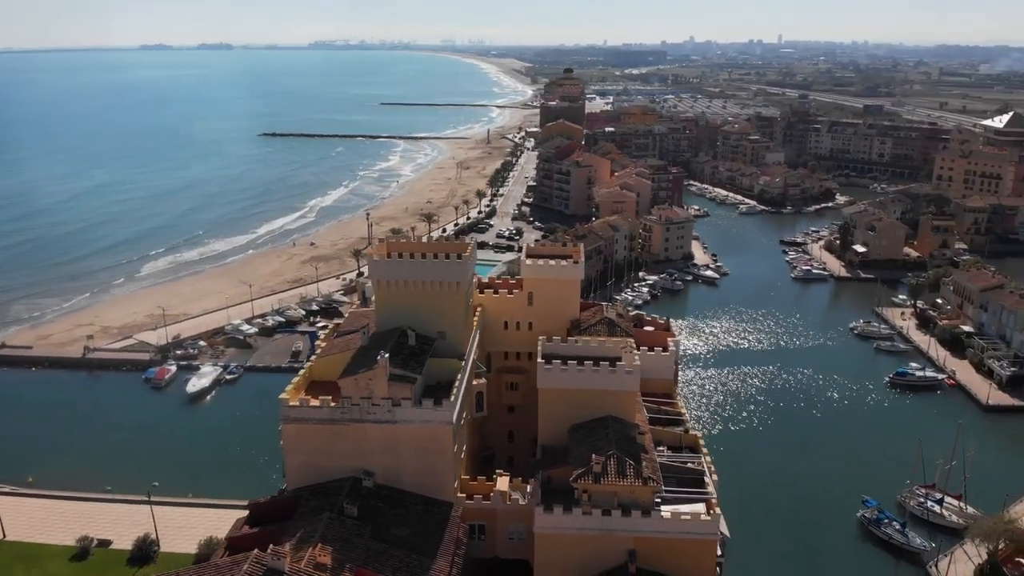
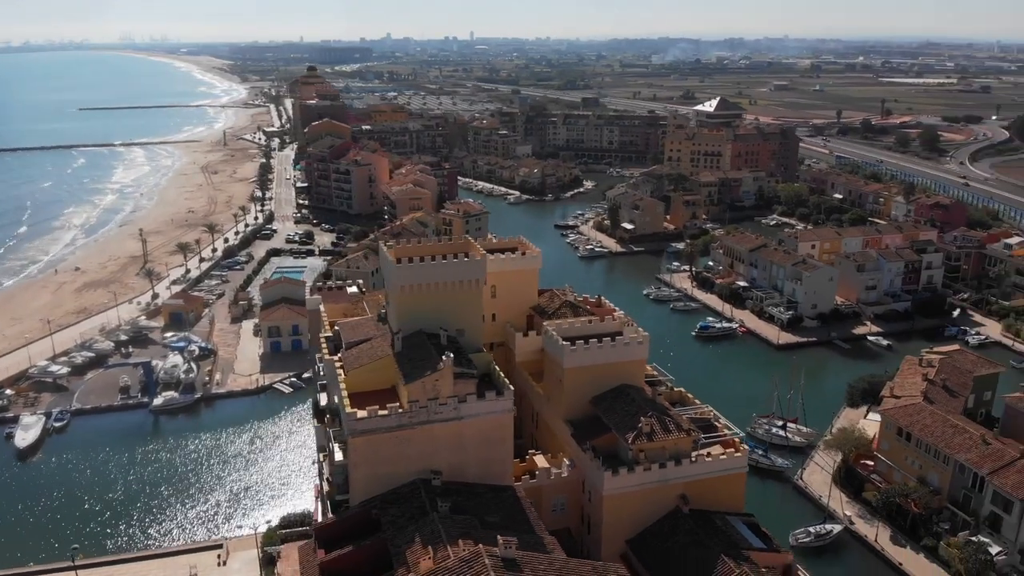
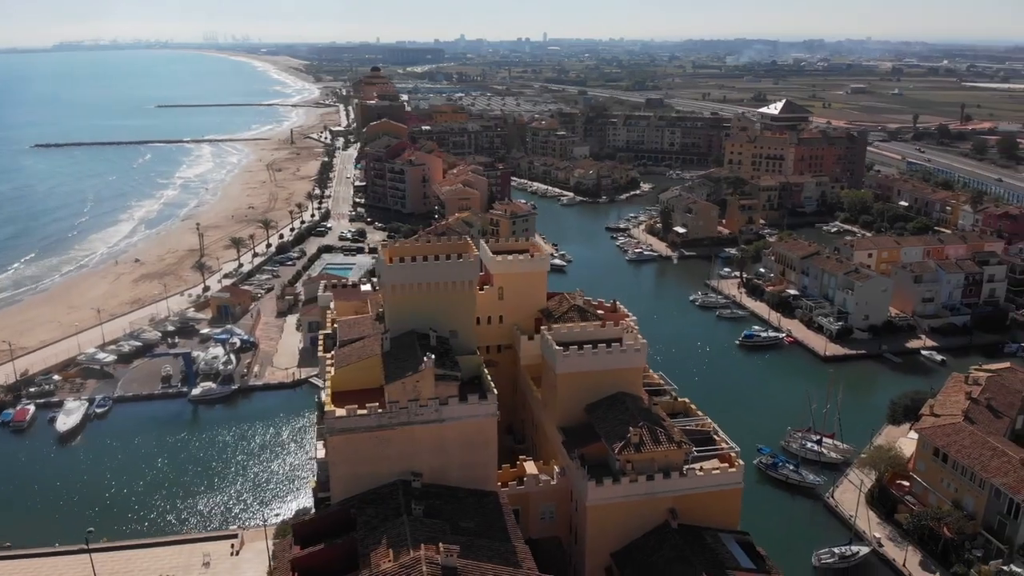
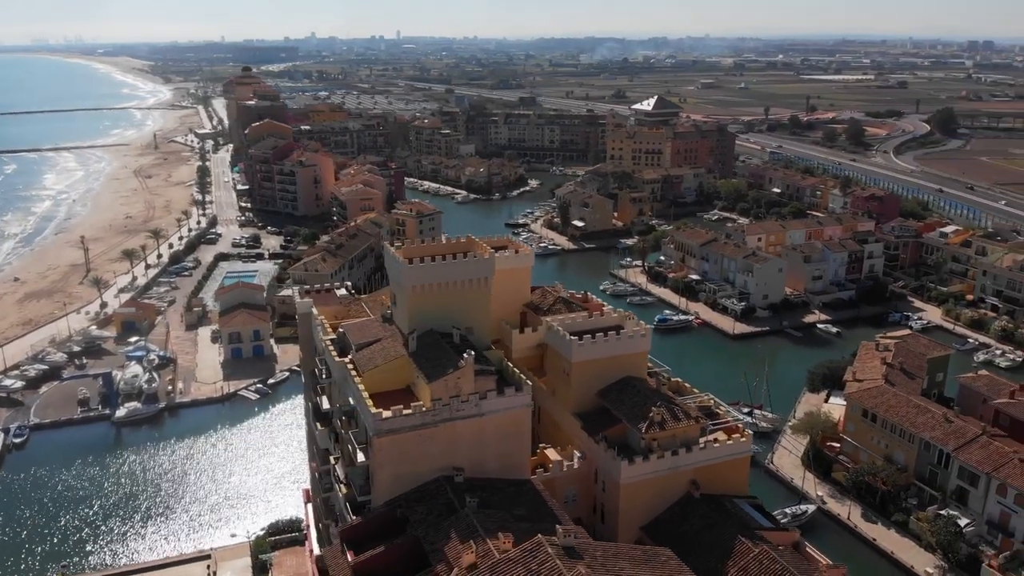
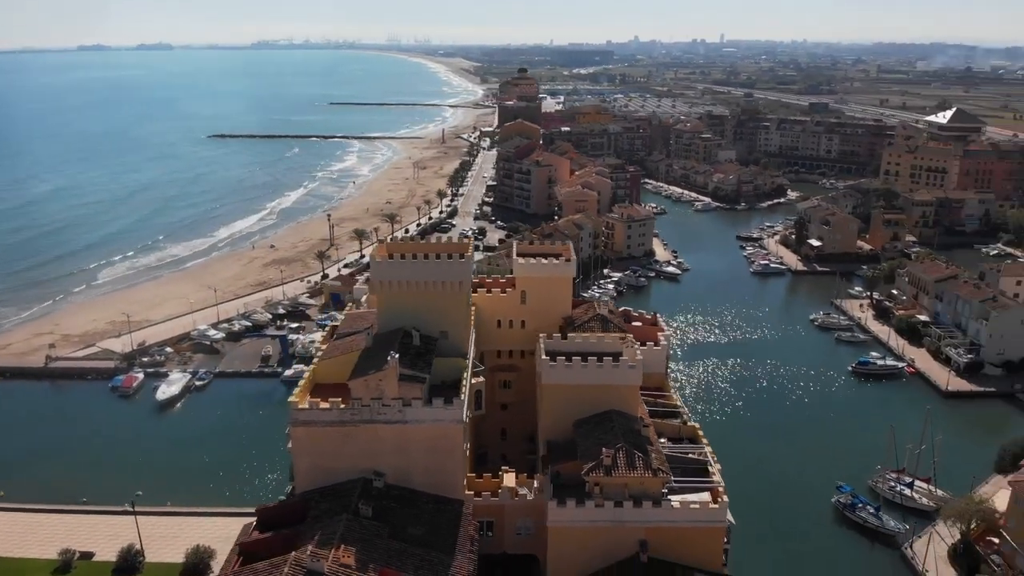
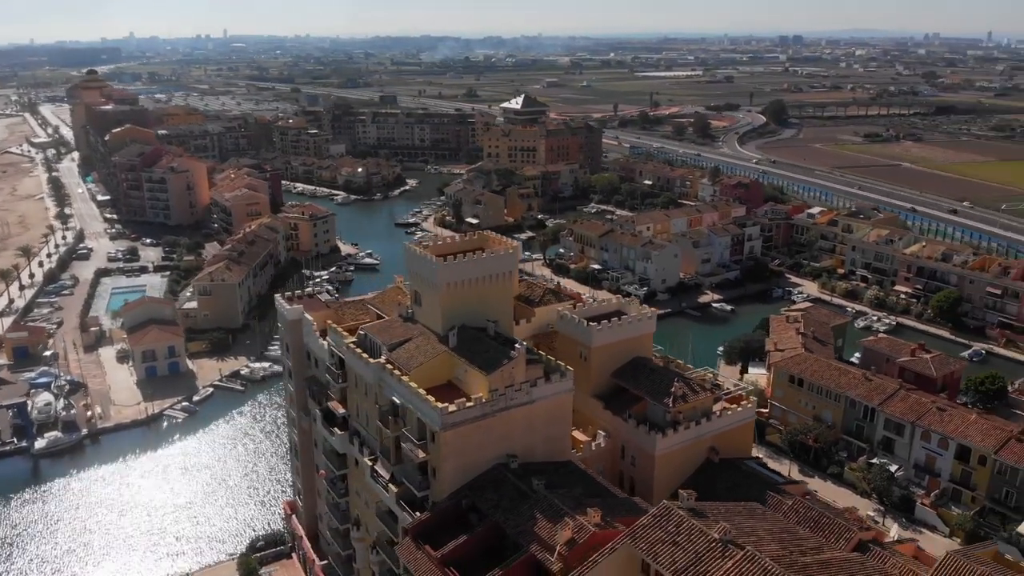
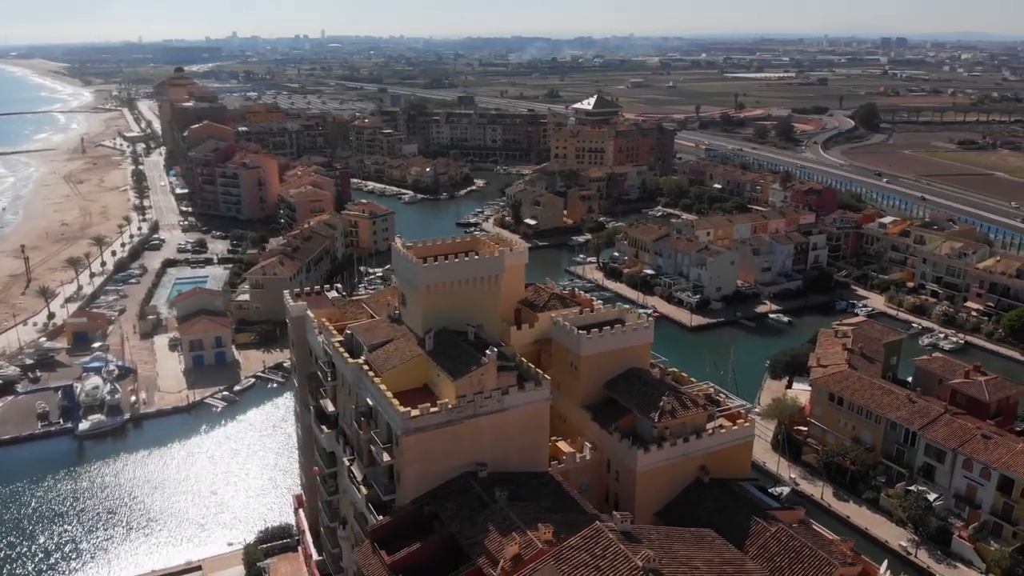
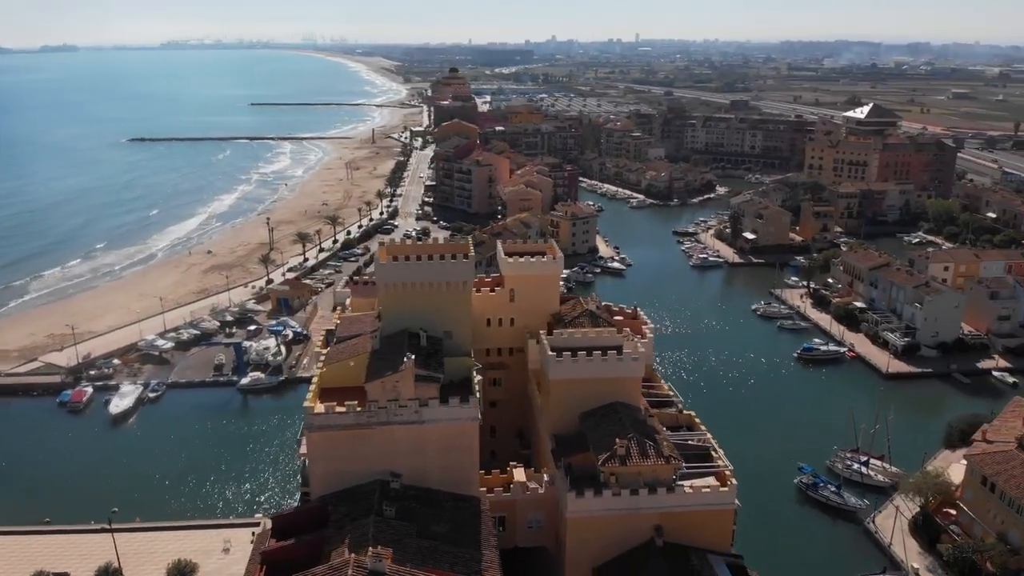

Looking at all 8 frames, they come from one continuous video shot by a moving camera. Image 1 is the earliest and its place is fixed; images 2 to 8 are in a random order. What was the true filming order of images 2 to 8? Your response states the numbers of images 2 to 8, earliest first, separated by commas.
5, 8, 3, 2, 4, 7, 6
